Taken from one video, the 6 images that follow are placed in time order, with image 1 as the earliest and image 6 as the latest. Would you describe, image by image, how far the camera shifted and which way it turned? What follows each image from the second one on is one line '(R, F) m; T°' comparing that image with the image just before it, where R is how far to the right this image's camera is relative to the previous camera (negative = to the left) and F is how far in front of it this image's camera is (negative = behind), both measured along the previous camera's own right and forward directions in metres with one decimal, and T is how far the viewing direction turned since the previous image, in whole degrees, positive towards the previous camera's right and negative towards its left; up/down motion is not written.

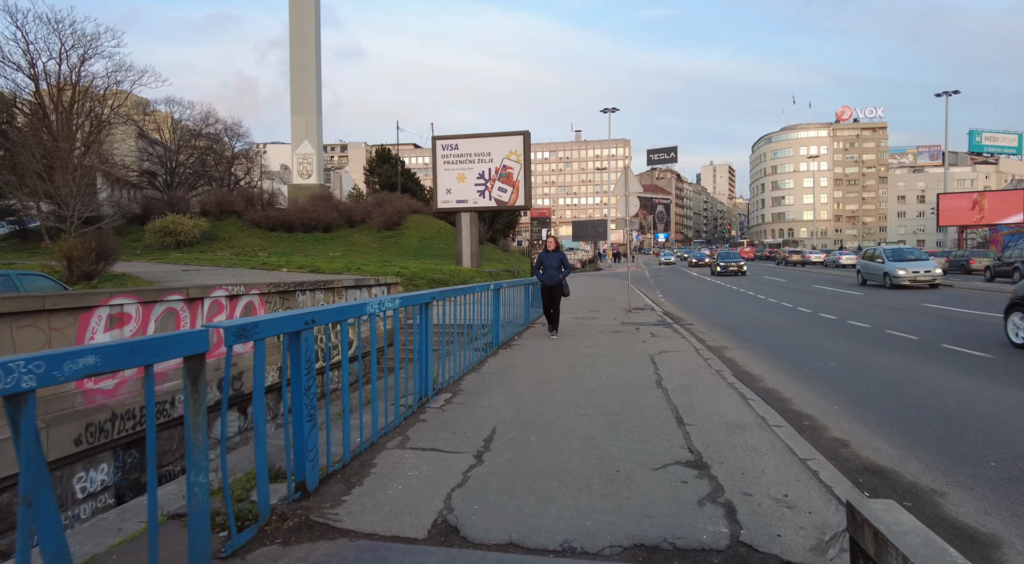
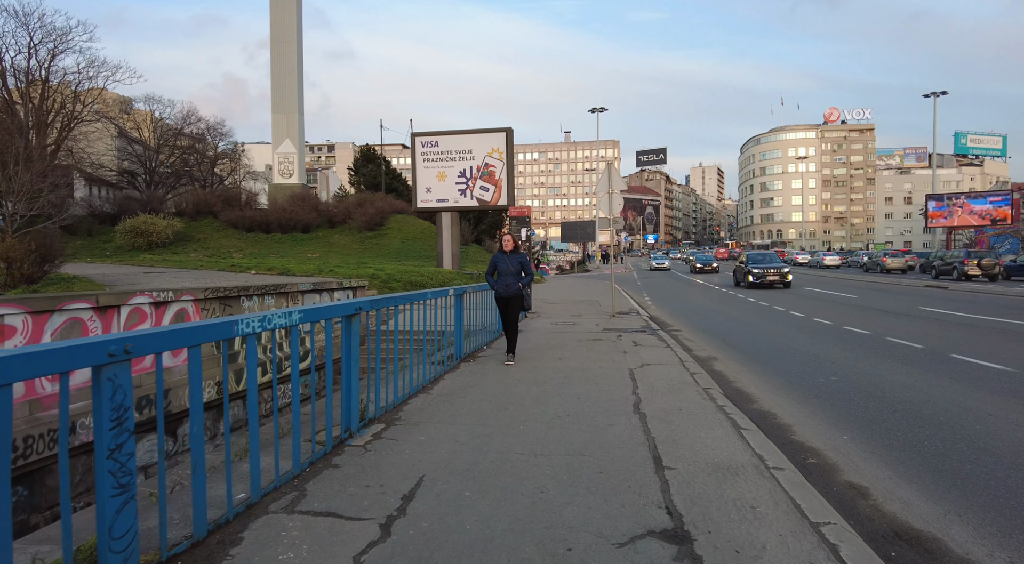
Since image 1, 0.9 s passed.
(+0.4, +1.0) m; +1°
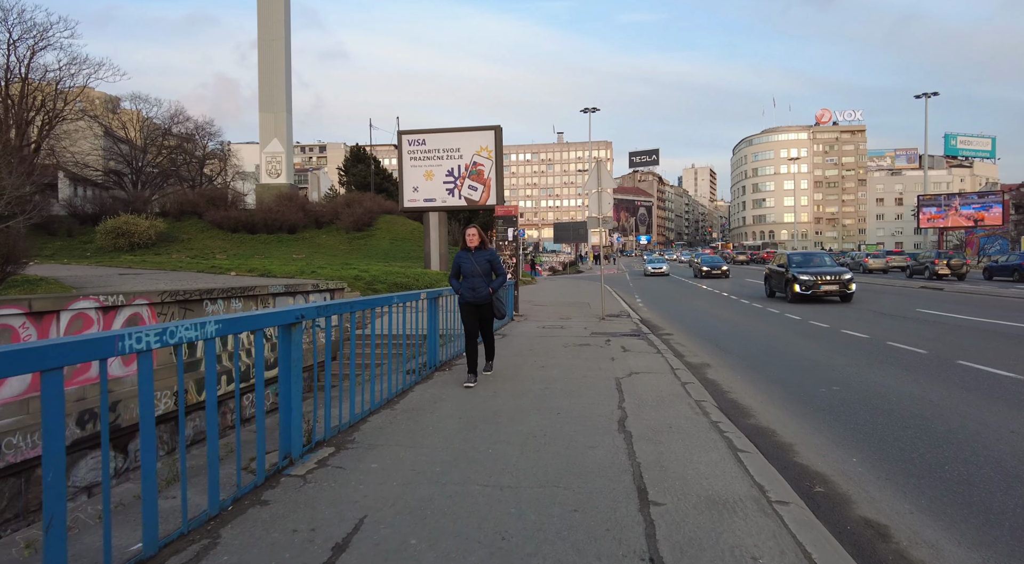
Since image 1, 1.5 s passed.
(+0.2, +0.6) m; +1°
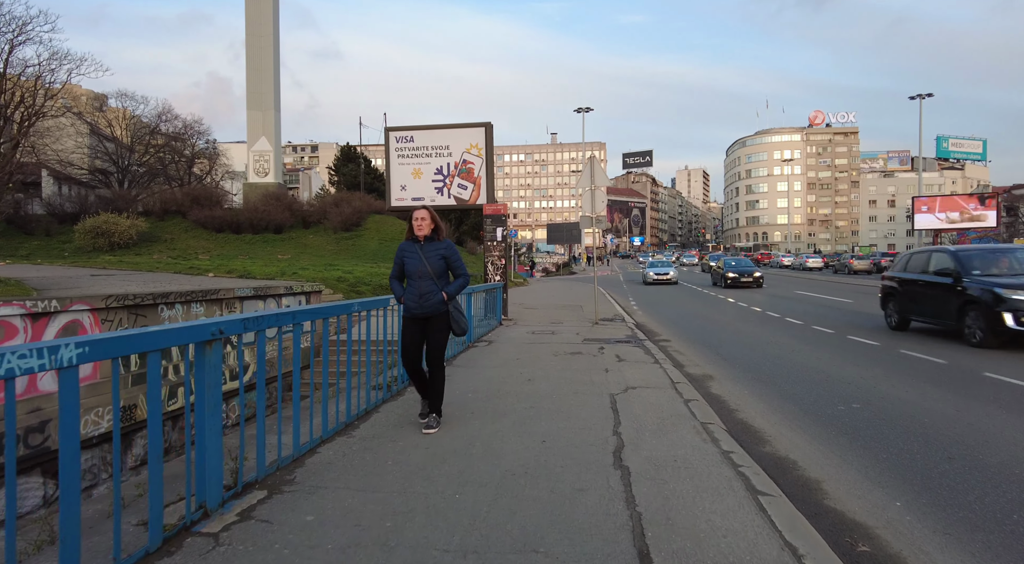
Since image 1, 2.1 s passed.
(+0.1, +0.8) m; +1°
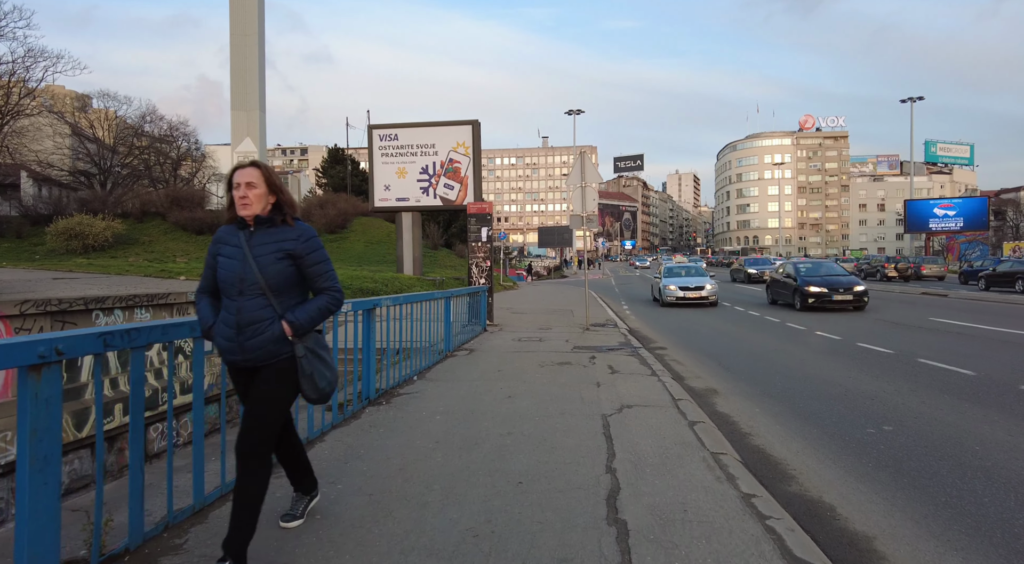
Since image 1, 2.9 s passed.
(+0.2, +0.9) m; +1°
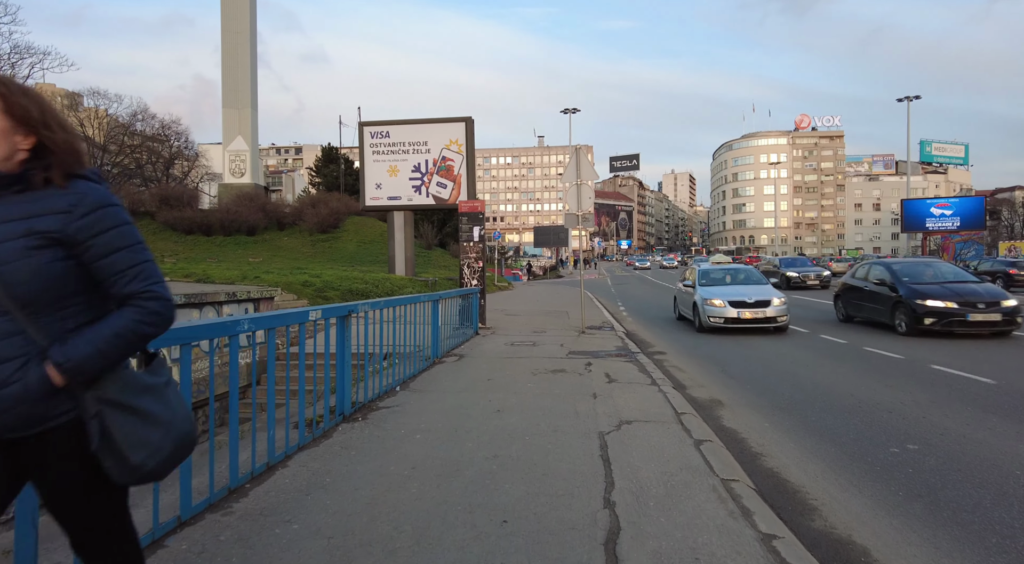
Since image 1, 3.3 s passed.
(+0.1, +0.5) m; 0°
